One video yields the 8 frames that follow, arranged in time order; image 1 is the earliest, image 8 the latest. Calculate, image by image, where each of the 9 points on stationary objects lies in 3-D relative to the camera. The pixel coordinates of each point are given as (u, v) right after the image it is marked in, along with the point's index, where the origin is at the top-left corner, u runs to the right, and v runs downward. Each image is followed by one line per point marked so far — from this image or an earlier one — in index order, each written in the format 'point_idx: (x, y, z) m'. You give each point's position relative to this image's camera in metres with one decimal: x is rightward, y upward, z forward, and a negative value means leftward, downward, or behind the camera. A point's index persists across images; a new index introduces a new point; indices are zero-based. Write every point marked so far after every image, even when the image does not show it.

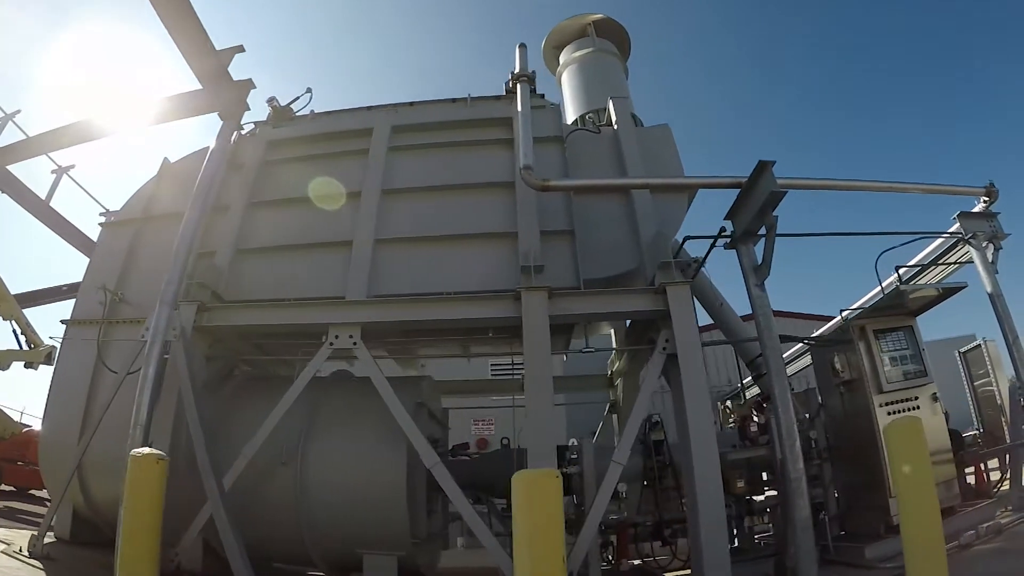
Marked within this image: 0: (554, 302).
0: (+0.5, -0.1, +5.7) m
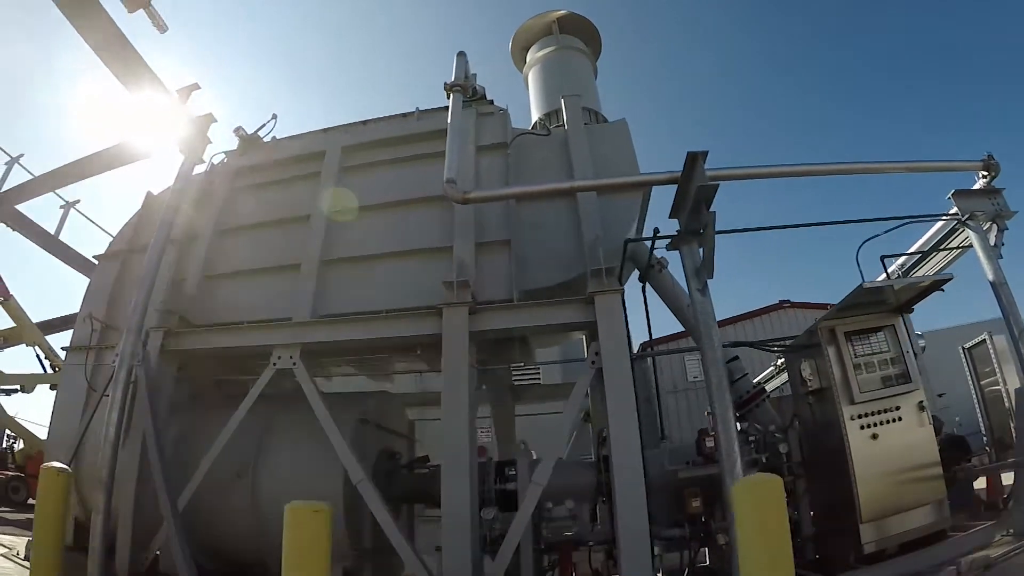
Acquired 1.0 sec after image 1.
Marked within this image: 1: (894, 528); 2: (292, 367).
0: (-0.3, -0.3, +5.6) m
1: (+3.4, -2.1, +5.1) m
2: (-2.2, -0.8, +5.9) m
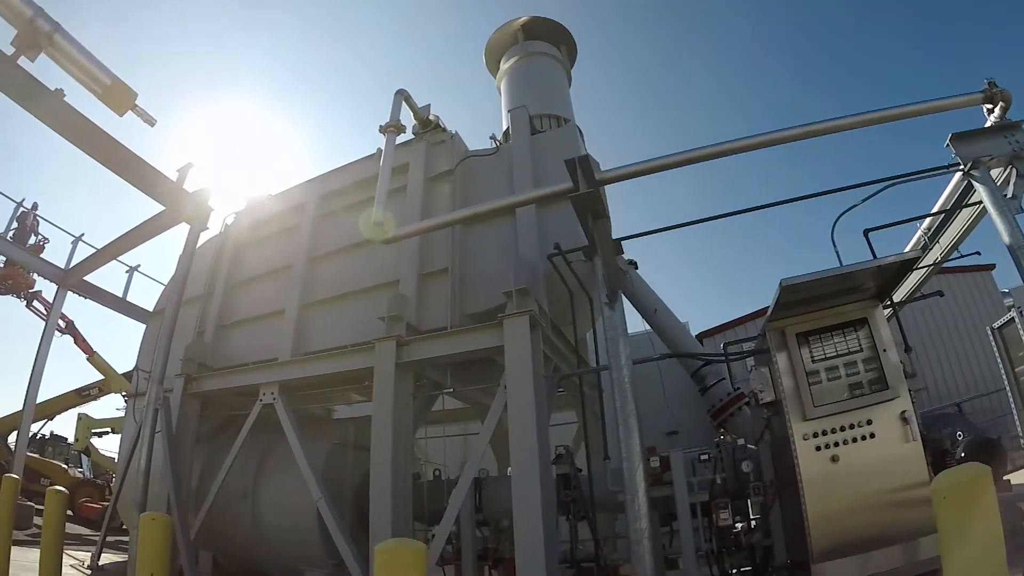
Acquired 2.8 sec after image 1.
0: (-0.9, -0.6, +5.6) m
1: (+2.7, -2.0, +4.3) m
2: (-2.7, -1.3, +6.5) m
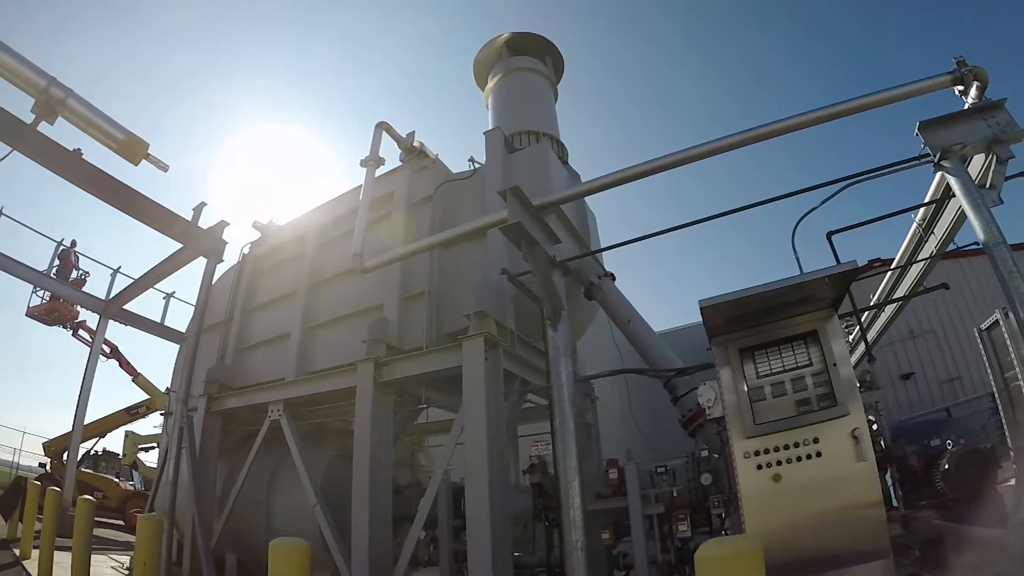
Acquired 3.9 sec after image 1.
0: (-1.2, -0.8, +6.0) m
1: (+2.3, -2.1, +4.3) m
2: (-2.9, -1.6, +7.0) m
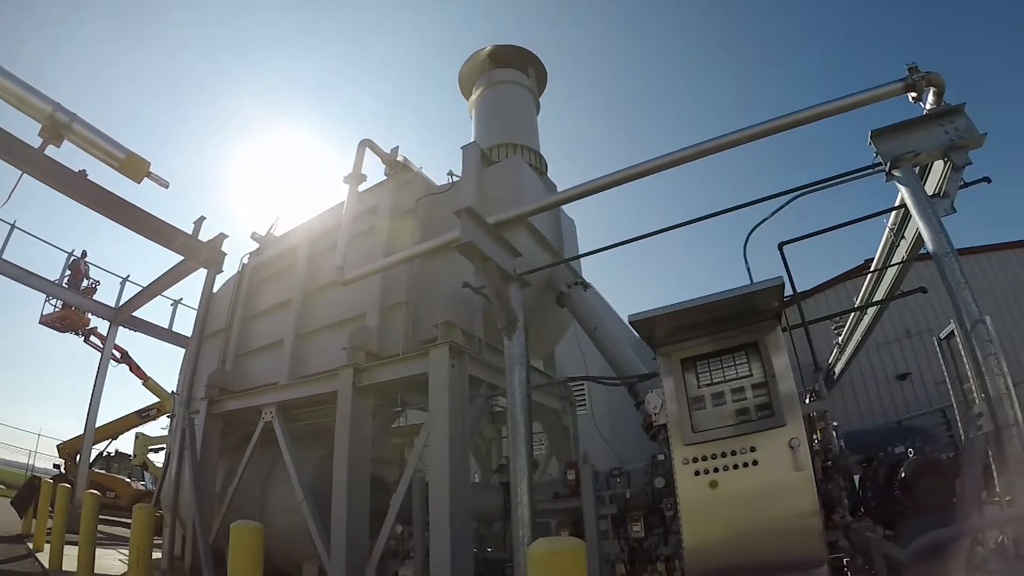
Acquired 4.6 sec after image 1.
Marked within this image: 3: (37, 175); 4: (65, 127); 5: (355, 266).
0: (-1.6, -0.9, +6.3) m
1: (+1.9, -2.2, +4.5) m
2: (-3.1, -1.7, +7.4) m
3: (-5.6, +1.3, +6.9) m
4: (-5.4, +2.0, +7.0) m
5: (-2.0, +0.3, +7.4) m
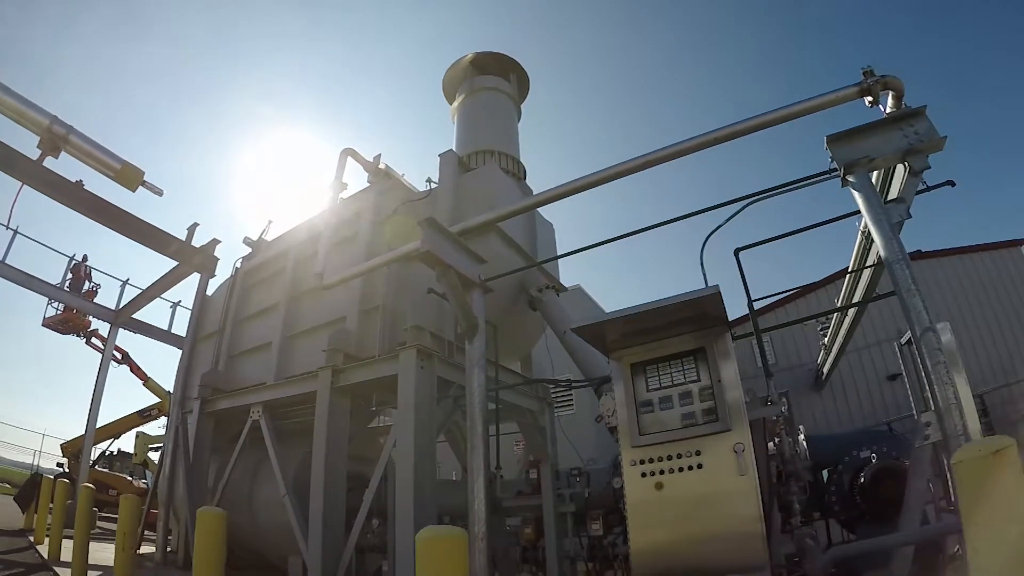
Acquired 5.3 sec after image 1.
0: (-1.9, -1.0, +6.6) m
1: (+1.5, -2.3, +4.7) m
2: (-3.4, -1.8, +7.7) m
3: (-6.0, +1.3, +7.3) m
4: (-5.7, +1.9, +7.4) m
5: (-2.3, +0.2, +7.7) m
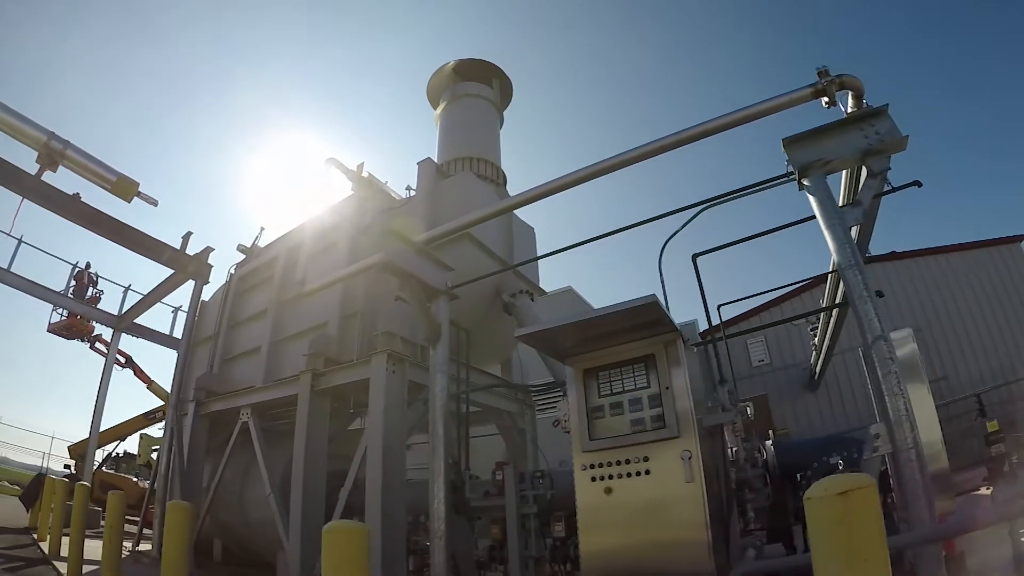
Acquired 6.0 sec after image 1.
0: (-2.2, -1.1, +6.8) m
1: (+1.2, -2.3, +4.8) m
2: (-3.7, -1.9, +8.0) m
3: (-6.3, +1.2, +7.6) m
4: (-6.0, +1.8, +7.7) m
5: (-2.6, +0.2, +7.9) m
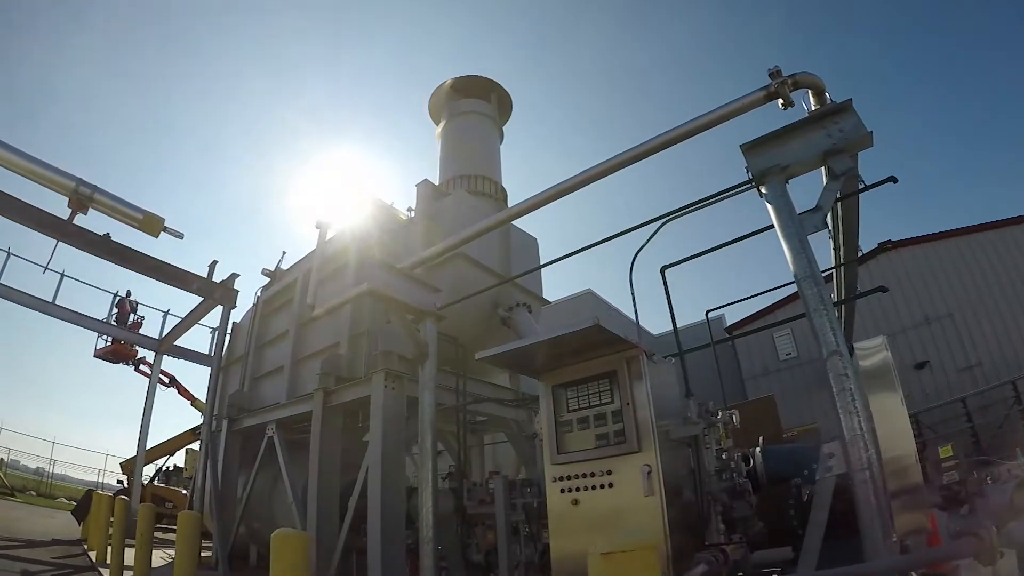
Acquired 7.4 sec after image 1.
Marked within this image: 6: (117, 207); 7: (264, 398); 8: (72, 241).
0: (-2.2, -1.3, +7.3) m
1: (+1.1, -2.4, +5.0) m
2: (-3.6, -2.2, +8.5) m
3: (-6.3, +0.7, +8.4) m
4: (-6.1, +1.3, +8.4) m
5: (-2.6, -0.1, +8.4) m
6: (-5.8, +1.2, +8.6) m
7: (-4.1, -1.8, +9.6) m
8: (-6.3, +0.7, +8.4) m
